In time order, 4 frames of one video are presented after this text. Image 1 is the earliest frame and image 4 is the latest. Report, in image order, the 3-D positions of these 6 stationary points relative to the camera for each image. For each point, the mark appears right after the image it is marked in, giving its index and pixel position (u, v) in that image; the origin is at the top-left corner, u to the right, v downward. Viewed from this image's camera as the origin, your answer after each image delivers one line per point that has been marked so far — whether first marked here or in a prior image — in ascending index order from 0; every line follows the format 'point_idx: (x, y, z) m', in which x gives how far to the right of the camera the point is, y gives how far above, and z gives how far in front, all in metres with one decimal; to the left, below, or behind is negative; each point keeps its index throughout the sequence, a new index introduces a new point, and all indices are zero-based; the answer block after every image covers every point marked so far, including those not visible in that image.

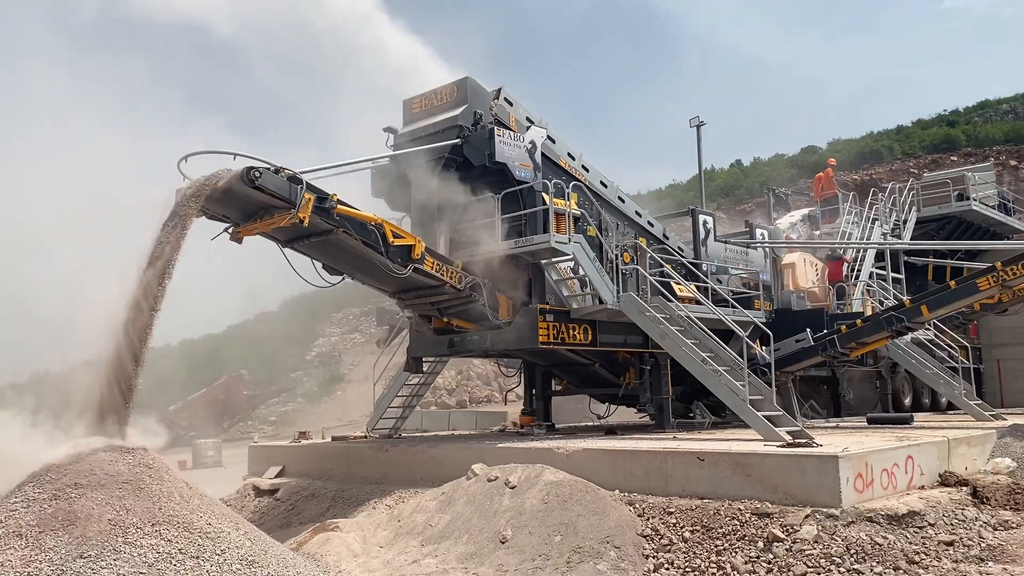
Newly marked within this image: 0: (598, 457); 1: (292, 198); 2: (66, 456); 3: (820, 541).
0: (+1.0, -1.9, +8.6) m
1: (-2.4, +1.0, +8.7) m
2: (-3.9, -1.6, +6.9) m
3: (+2.5, -2.0, +6.2) m
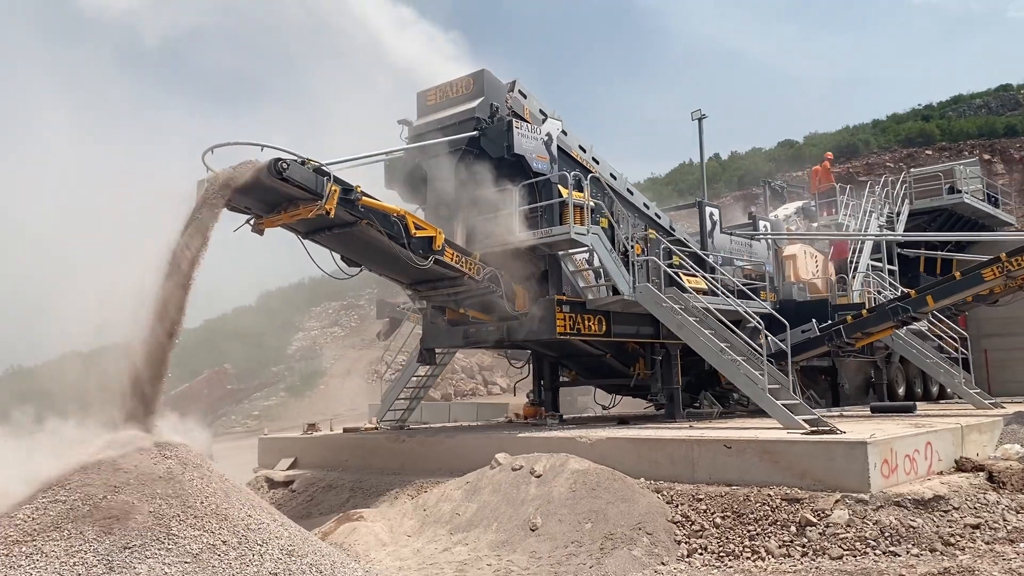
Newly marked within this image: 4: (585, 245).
0: (+1.2, -1.8, +8.7) m
1: (-2.2, +1.1, +8.7) m
2: (-3.6, -1.5, +6.9) m
3: (+2.8, -1.9, +6.3) m
4: (+1.1, +0.6, +10.9) m
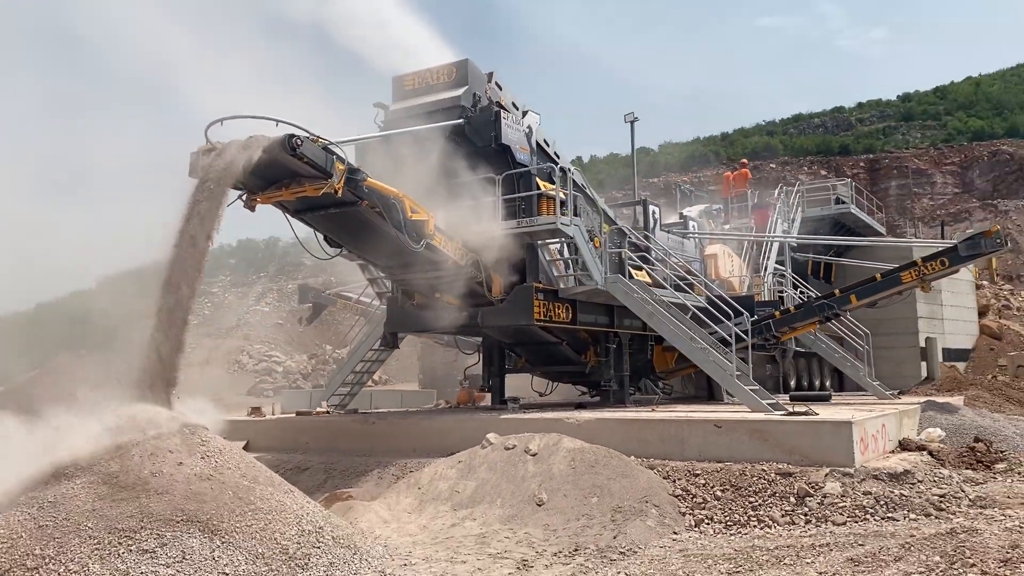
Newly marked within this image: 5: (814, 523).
0: (+1.2, -1.7, +9.2) m
1: (-2.1, +1.4, +8.7) m
2: (-3.3, -1.2, +6.7) m
3: (+3.1, -1.9, +7.1) m
4: (+0.8, +0.8, +11.3) m
5: (+2.7, -2.1, +6.9) m
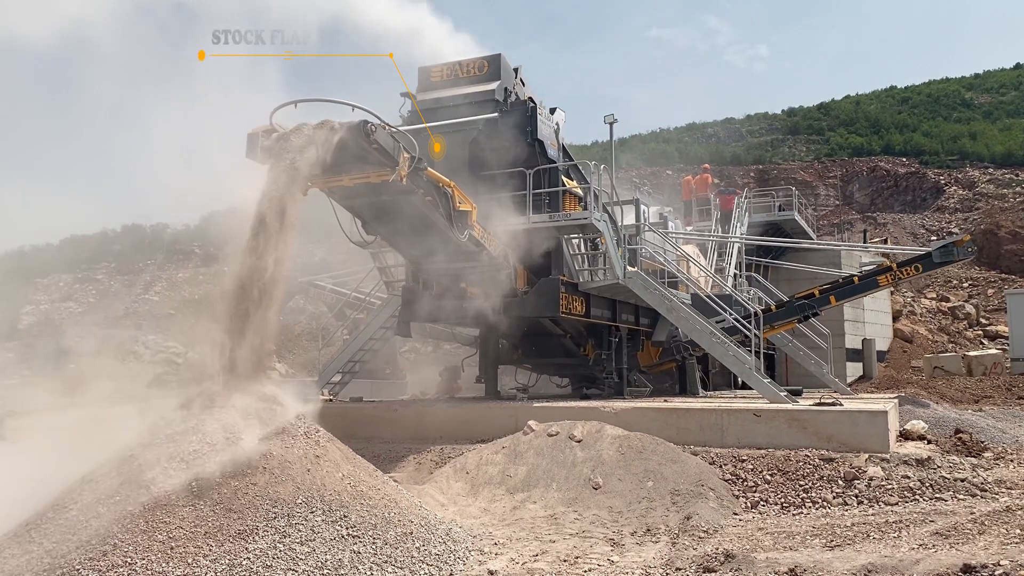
0: (+1.7, -1.6, +9.6) m
1: (-1.4, +1.5, +8.7) m
2: (-2.5, -1.1, +6.6) m
3: (+3.8, -1.9, +7.8) m
4: (+1.2, +0.9, +11.7) m
5: (+3.4, -2.1, +7.5) m
